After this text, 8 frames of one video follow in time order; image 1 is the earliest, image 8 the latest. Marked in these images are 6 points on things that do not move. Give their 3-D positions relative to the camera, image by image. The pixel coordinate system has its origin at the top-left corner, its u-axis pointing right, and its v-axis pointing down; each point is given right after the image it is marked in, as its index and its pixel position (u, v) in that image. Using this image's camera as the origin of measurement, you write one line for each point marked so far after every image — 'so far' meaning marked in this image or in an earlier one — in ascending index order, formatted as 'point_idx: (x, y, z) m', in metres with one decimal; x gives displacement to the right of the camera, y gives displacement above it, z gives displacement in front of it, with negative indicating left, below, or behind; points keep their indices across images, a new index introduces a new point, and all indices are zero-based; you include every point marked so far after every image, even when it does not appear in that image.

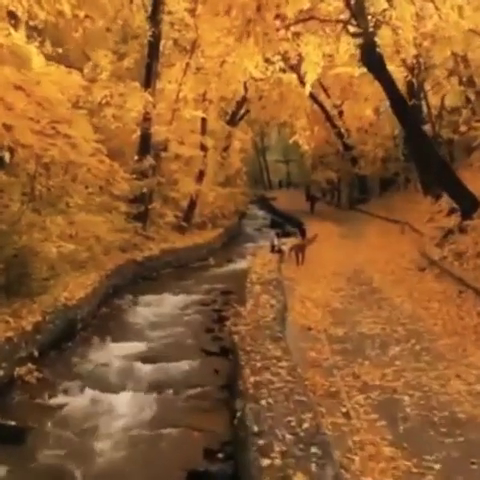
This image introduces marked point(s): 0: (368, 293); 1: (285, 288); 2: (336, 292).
0: (+2.5, -1.0, +19.6) m
1: (+0.9, -0.9, +19.5) m
2: (+1.8, -1.0, +19.7) m
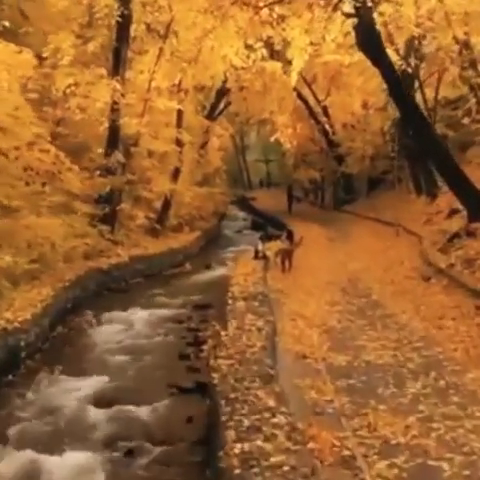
0: (+2.1, -1.2, +16.9) m
1: (+0.5, -1.1, +16.7) m
2: (+1.5, -1.1, +16.9) m
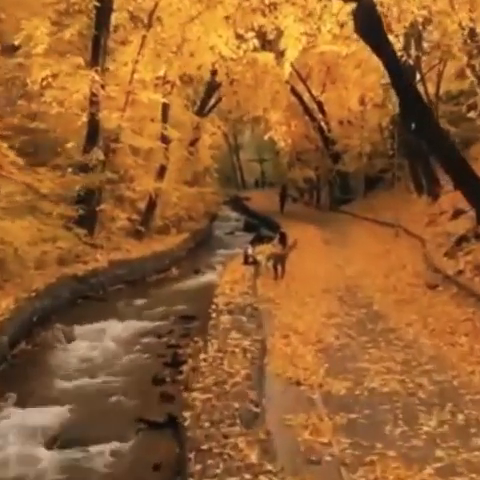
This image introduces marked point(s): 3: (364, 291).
0: (+1.9, -1.2, +15.1) m
1: (+0.3, -1.1, +14.9) m
2: (+1.3, -1.2, +15.1) m
3: (+2.3, -1.0, +18.4) m
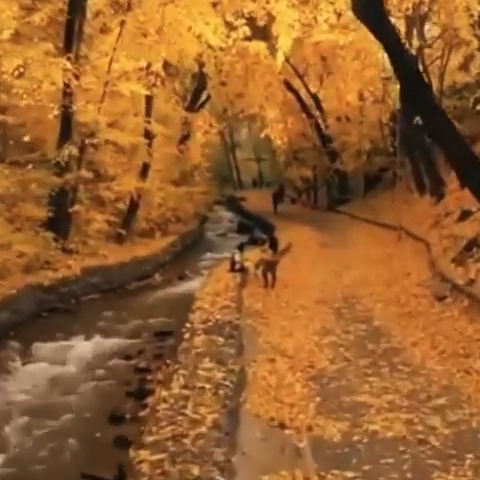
0: (+1.7, -1.3, +13.2) m
1: (+0.1, -1.2, +13.0) m
2: (+1.0, -1.3, +13.2) m
3: (+2.0, -1.0, +16.4) m
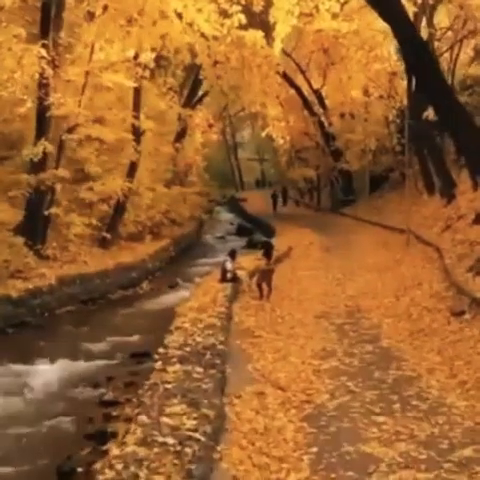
0: (+1.5, -1.4, +11.3) m
1: (-0.1, -1.3, +11.1) m
2: (+0.9, -1.4, +11.3) m
3: (+1.9, -1.1, +14.5) m
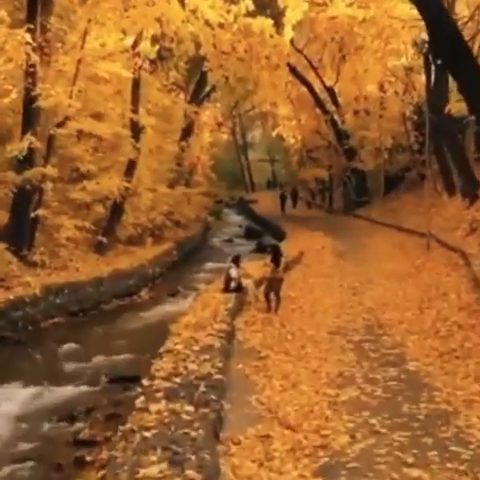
0: (+1.5, -1.5, +9.5) m
1: (-0.1, -1.4, +9.3) m
2: (+0.9, -1.5, +9.5) m
3: (+1.9, -1.2, +12.8) m
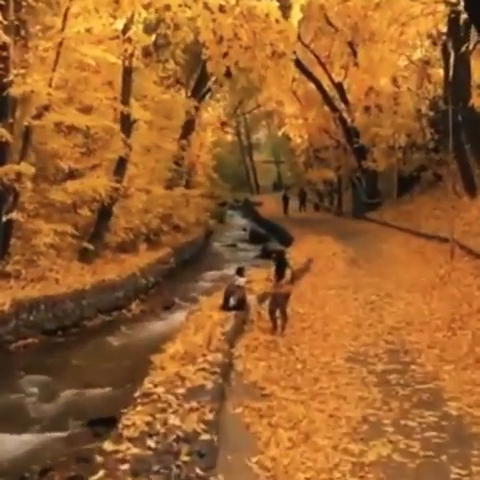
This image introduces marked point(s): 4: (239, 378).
0: (+1.5, -1.6, +7.3) m
1: (-0.1, -1.5, +7.2) m
2: (+0.9, -1.6, +7.4) m
3: (+1.9, -1.3, +10.6) m
4: (0.0, -1.3, +9.5) m
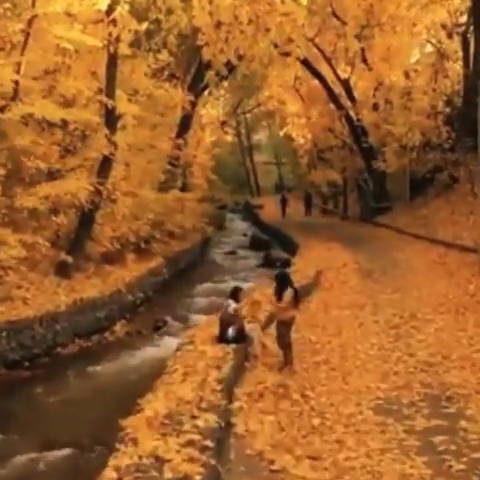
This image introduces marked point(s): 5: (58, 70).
0: (+1.5, -1.7, +5.0) m
1: (-0.1, -1.6, +4.8) m
2: (+0.9, -1.7, +5.0) m
3: (+1.9, -1.5, +8.3) m
4: (0.0, -1.5, +7.2) m
5: (-2.6, +2.6, +15.7) m
